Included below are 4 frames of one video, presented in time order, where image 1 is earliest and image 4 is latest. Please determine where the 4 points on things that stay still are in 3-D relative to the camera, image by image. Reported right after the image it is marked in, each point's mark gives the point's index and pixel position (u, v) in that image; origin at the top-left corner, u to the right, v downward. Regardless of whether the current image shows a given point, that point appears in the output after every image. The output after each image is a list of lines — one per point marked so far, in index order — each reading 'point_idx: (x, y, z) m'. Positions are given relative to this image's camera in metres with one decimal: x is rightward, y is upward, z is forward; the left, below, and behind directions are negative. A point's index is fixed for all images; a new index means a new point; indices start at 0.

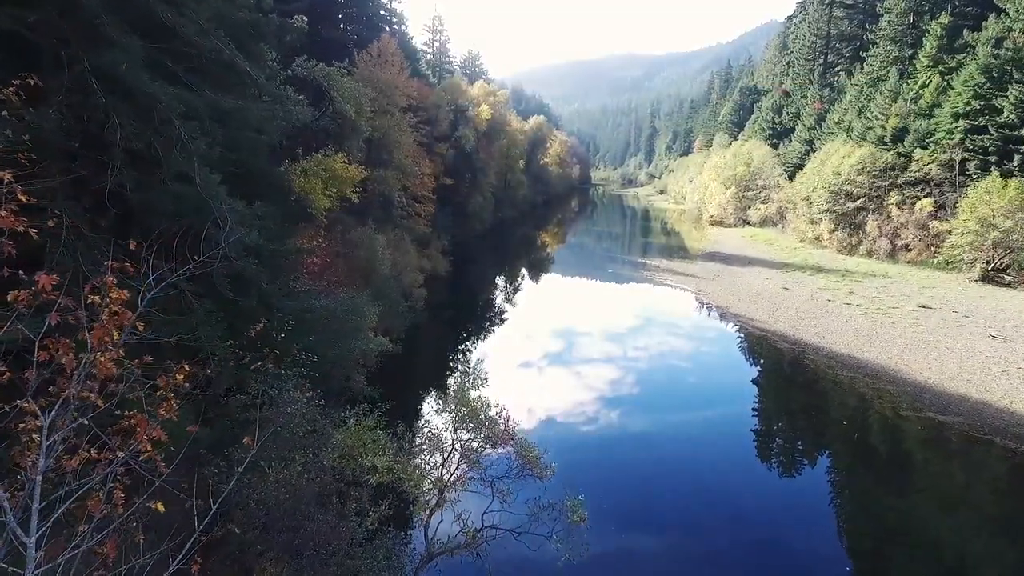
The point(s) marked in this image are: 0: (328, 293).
0: (-6.1, -0.2, +17.5) m
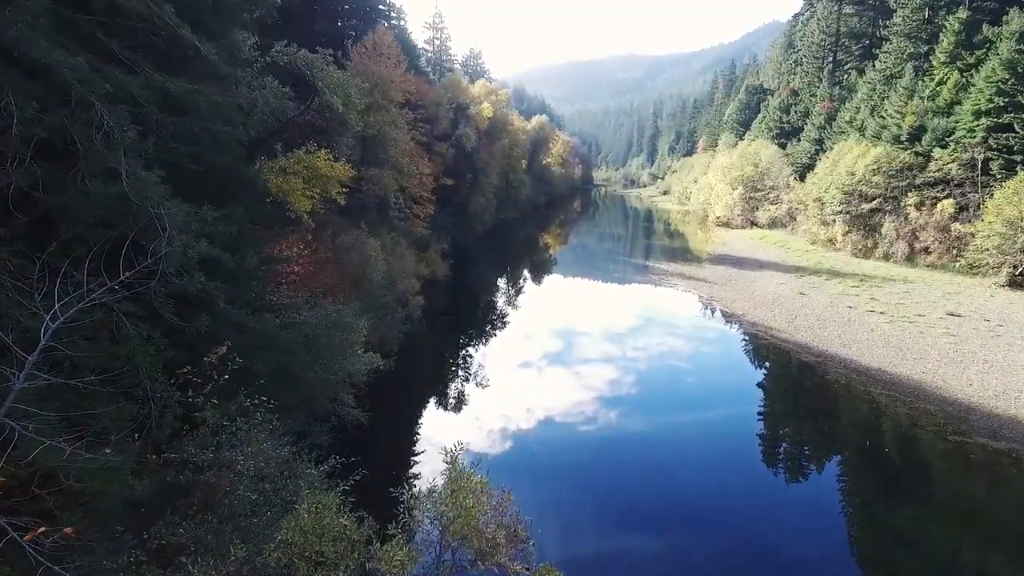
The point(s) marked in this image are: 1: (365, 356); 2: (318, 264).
0: (-6.0, -0.5, +15.8) m
1: (-4.5, -2.1, +16.7) m
2: (-7.0, +0.9, +19.6) m
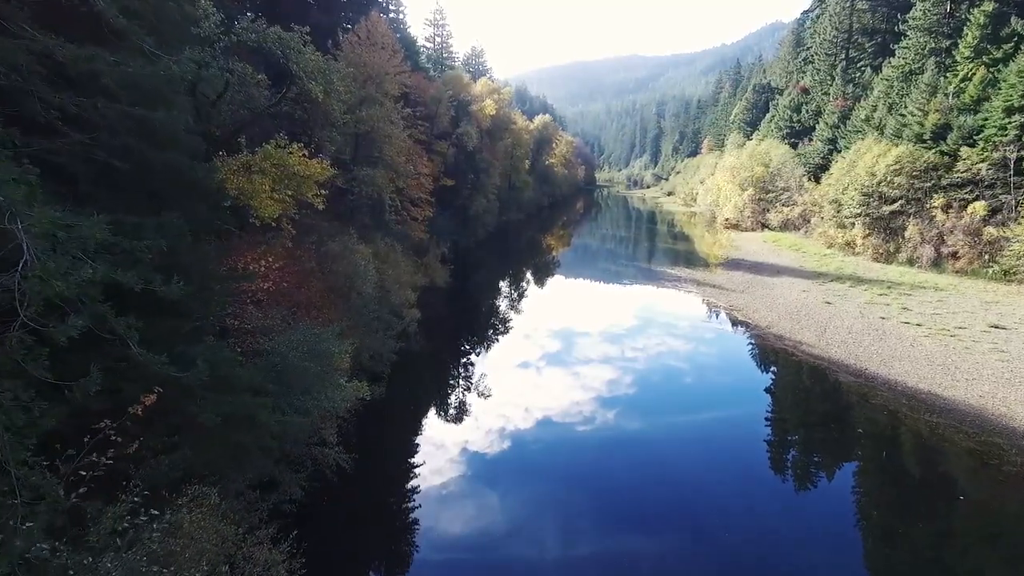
0: (-5.8, -1.0, +13.4) m
1: (-4.3, -2.5, +14.4) m
2: (-6.8, +0.4, +17.3) m
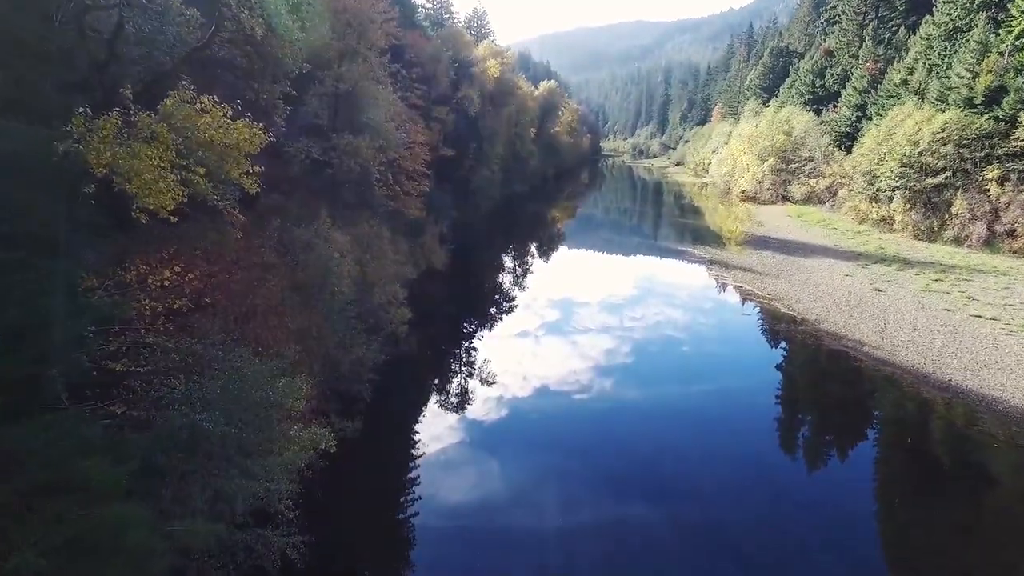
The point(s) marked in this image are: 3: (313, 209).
0: (-5.4, -1.2, +9.6) m
1: (-4.0, -2.8, +10.6) m
2: (-6.5, +0.3, +13.4) m
3: (-6.7, +2.7, +18.2) m
